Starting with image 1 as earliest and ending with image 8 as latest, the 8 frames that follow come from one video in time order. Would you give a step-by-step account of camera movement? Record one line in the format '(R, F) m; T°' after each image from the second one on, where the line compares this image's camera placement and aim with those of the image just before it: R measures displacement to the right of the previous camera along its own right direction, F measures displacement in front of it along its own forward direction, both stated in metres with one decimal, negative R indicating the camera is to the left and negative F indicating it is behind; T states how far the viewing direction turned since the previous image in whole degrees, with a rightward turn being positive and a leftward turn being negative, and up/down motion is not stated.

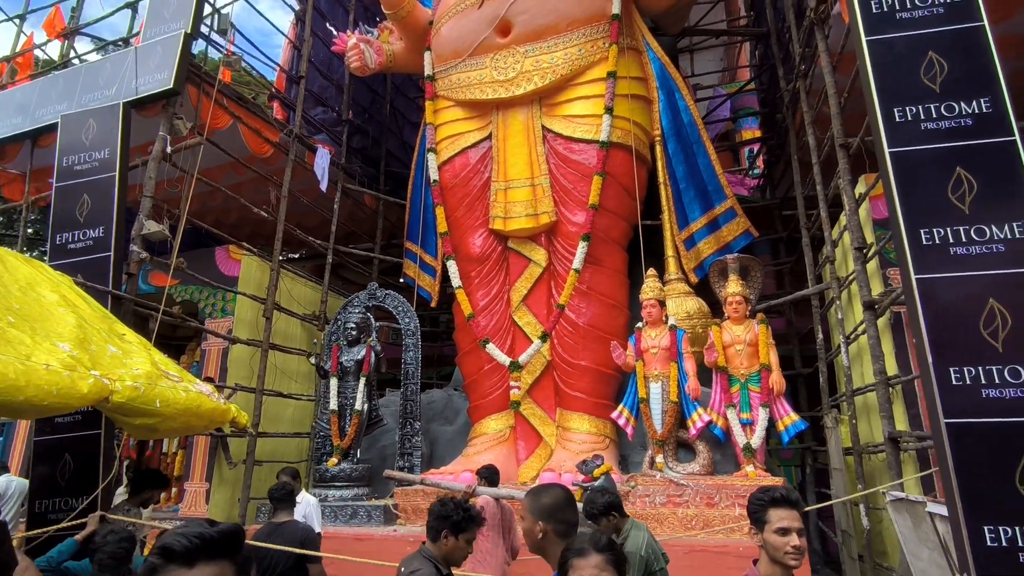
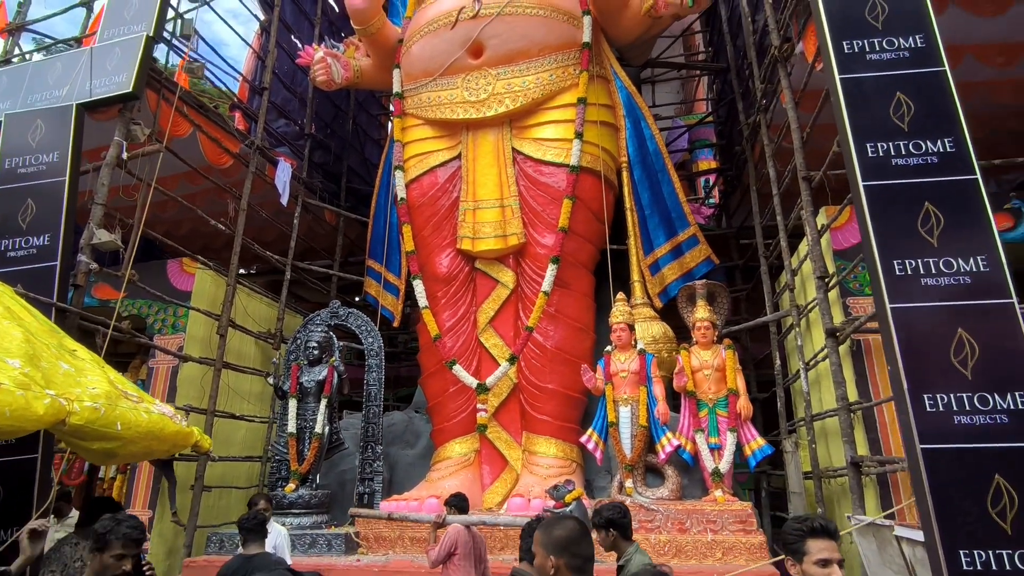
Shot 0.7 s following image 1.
(-0.2, +0.1) m; +5°
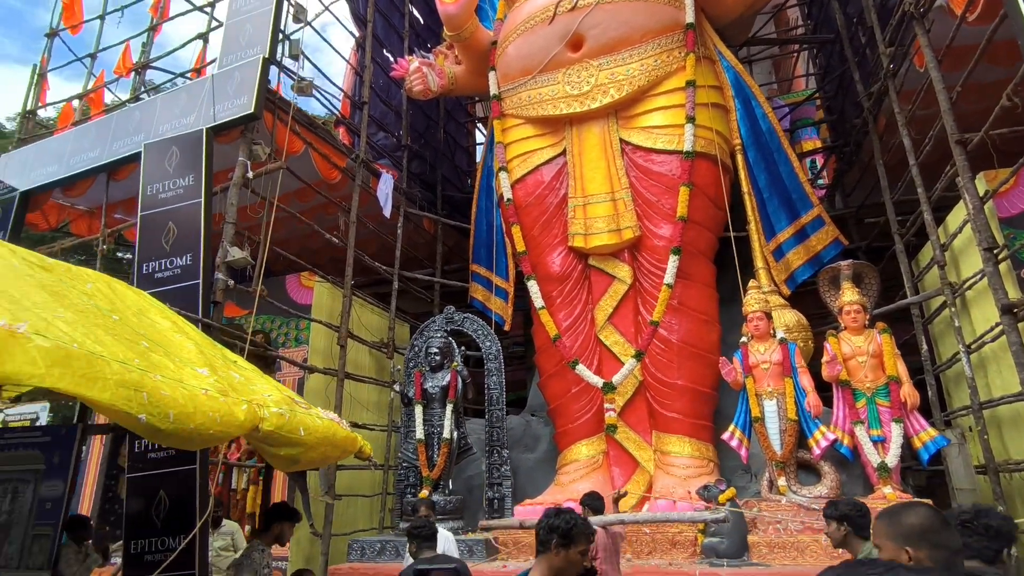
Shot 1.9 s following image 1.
(-0.5, +0.1) m; -6°
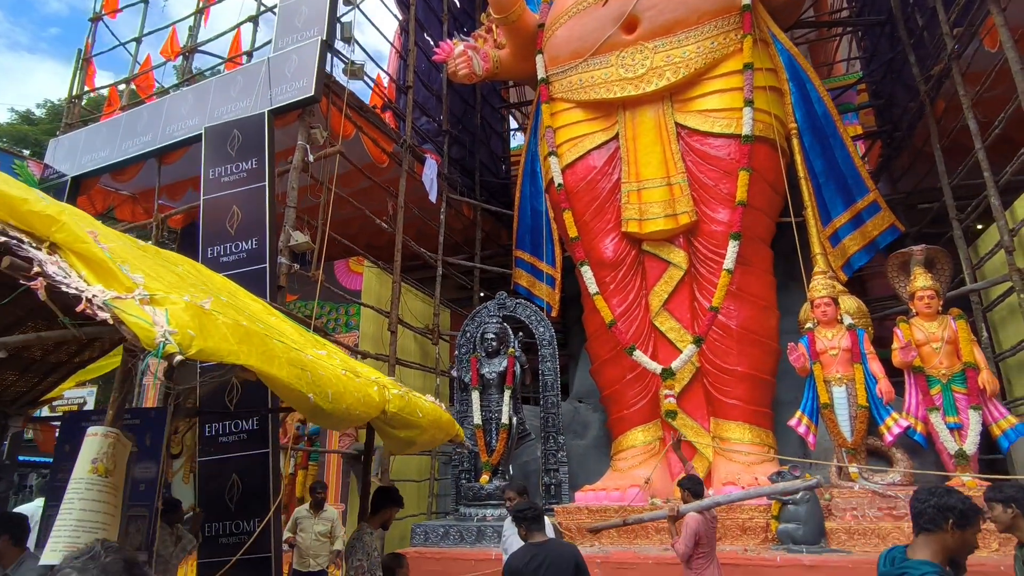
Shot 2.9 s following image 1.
(-0.5, 0.0) m; -1°
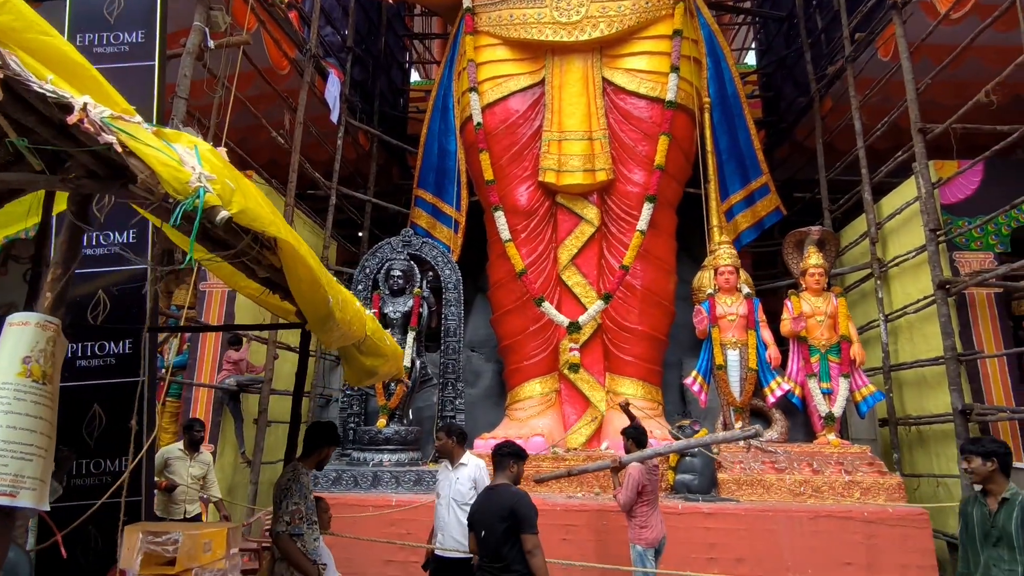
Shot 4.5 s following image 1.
(-0.5, +0.3) m; +14°
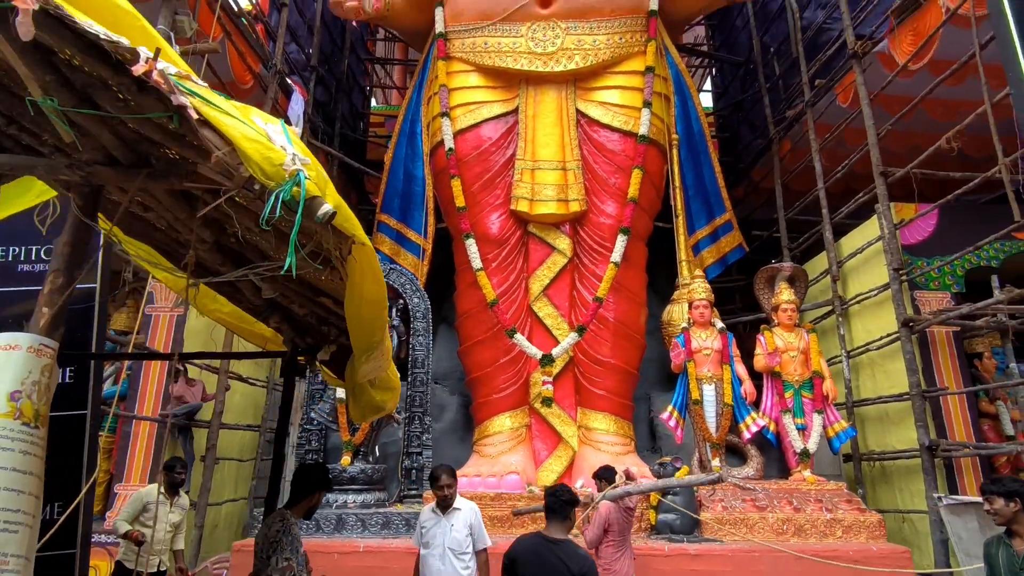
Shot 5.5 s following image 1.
(-0.3, +0.2) m; +5°
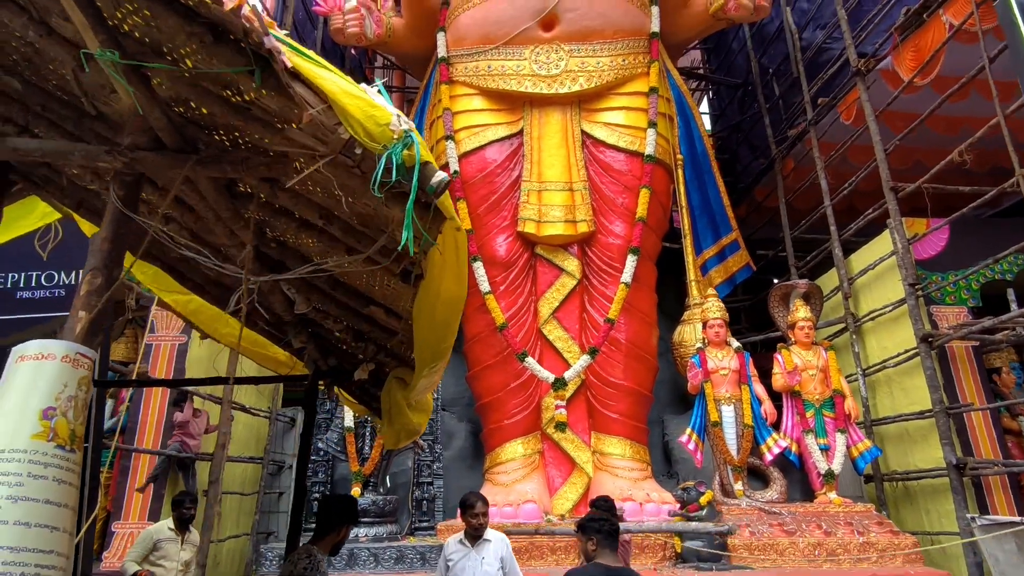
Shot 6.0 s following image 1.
(-0.1, +0.1) m; +1°
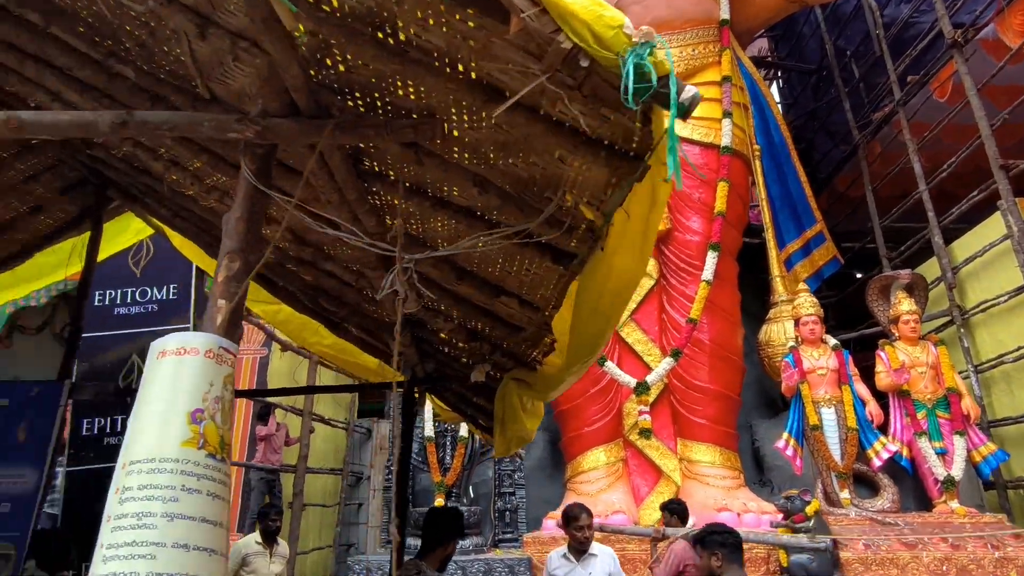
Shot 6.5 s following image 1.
(-0.2, +0.1) m; -5°
